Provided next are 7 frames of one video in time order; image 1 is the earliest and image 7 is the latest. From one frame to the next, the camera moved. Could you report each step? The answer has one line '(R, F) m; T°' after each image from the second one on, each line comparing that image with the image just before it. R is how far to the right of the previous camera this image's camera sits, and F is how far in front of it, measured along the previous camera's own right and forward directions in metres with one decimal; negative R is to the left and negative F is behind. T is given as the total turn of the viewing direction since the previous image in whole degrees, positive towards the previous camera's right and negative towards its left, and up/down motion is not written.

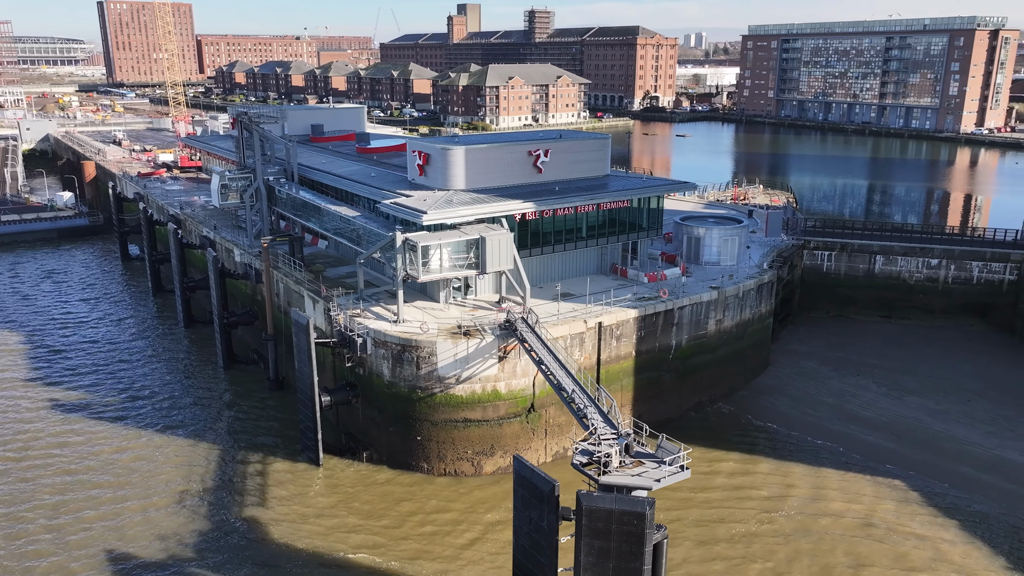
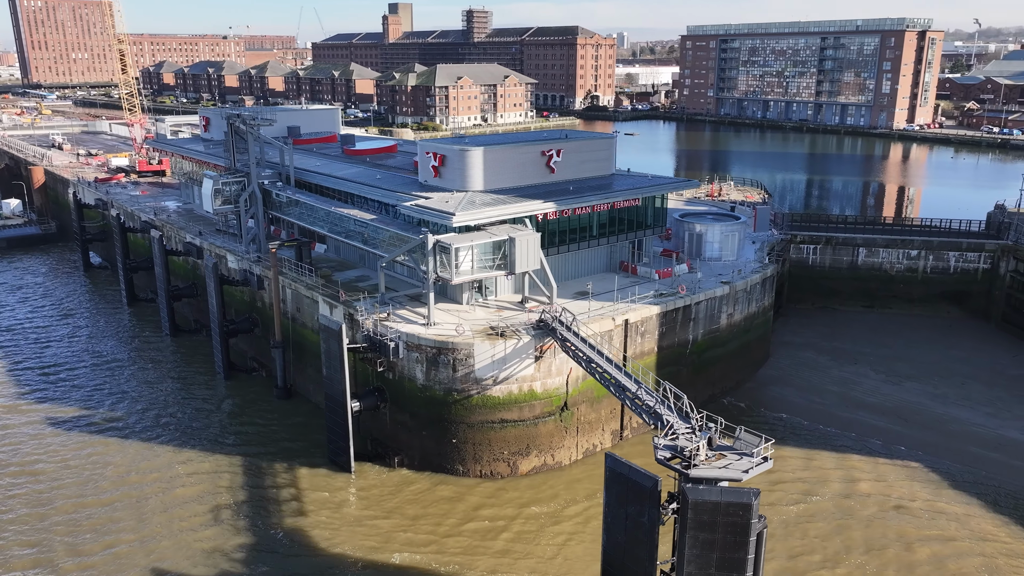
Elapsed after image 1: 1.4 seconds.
(-3.2, +0.1) m; +5°
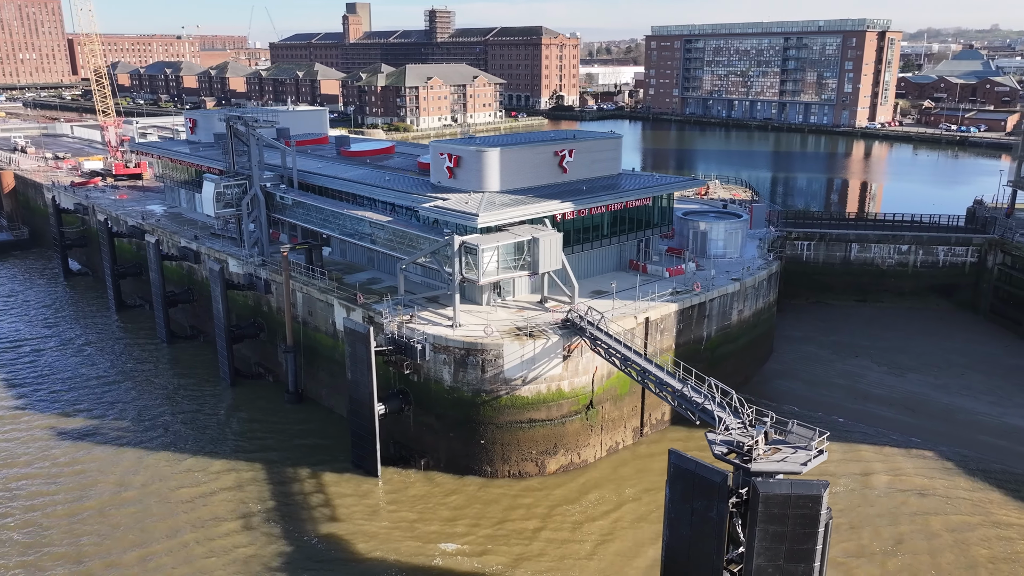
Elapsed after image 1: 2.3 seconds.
(-2.2, 0.0) m; +3°
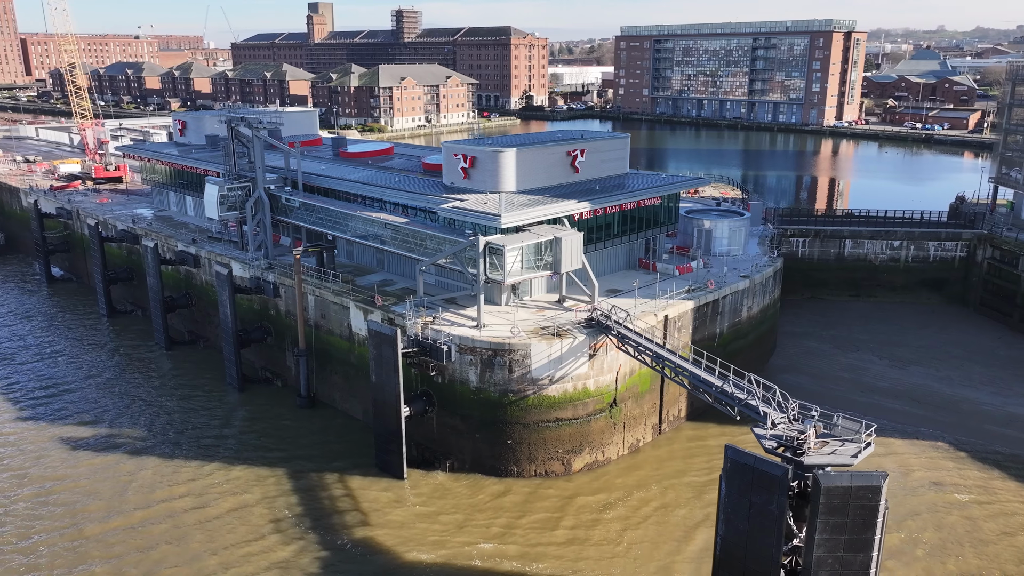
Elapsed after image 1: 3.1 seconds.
(-2.0, 0.0) m; +3°
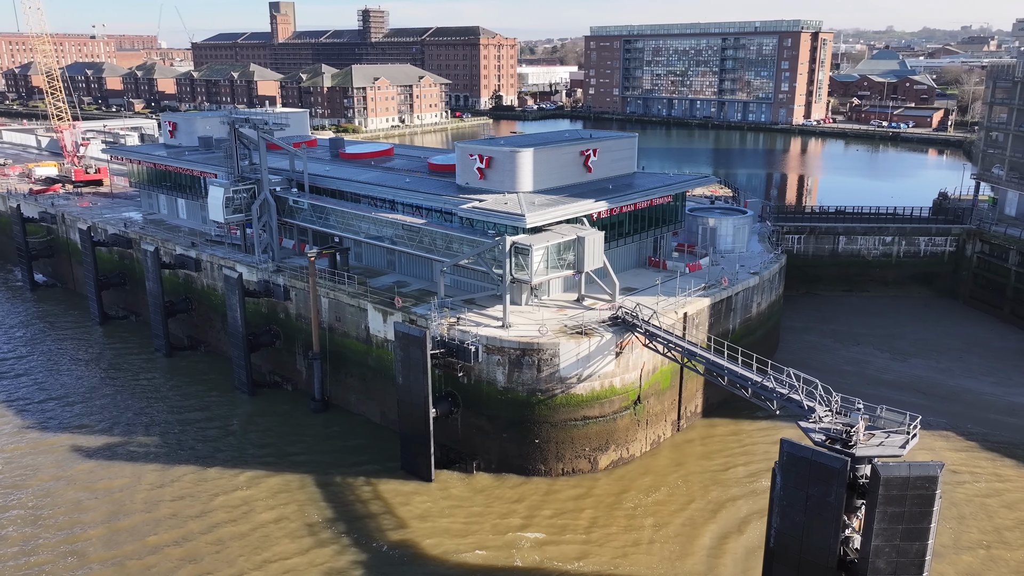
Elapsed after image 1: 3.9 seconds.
(-2.0, 0.0) m; +3°
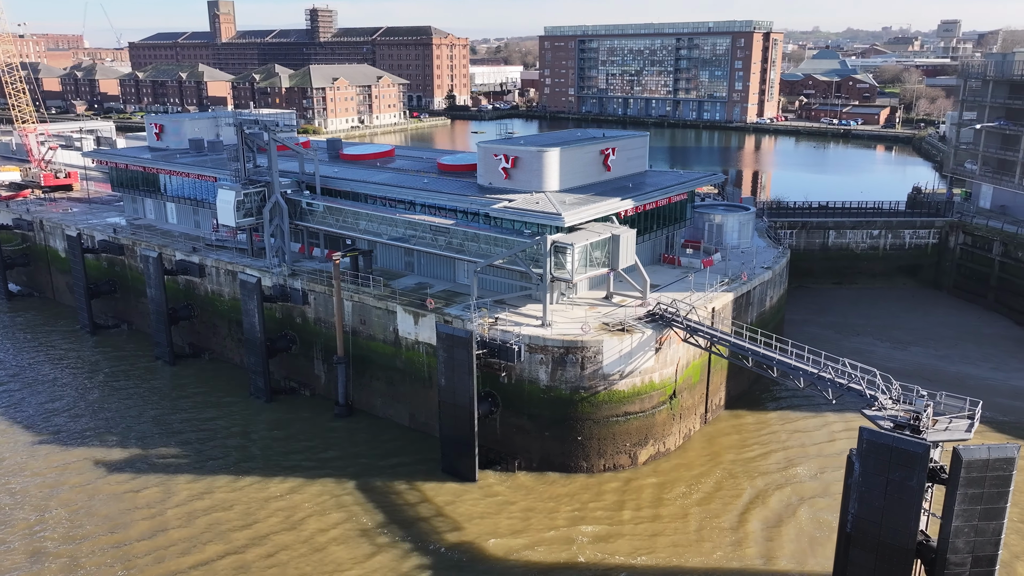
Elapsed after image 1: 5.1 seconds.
(-3.1, 0.0) m; +4°
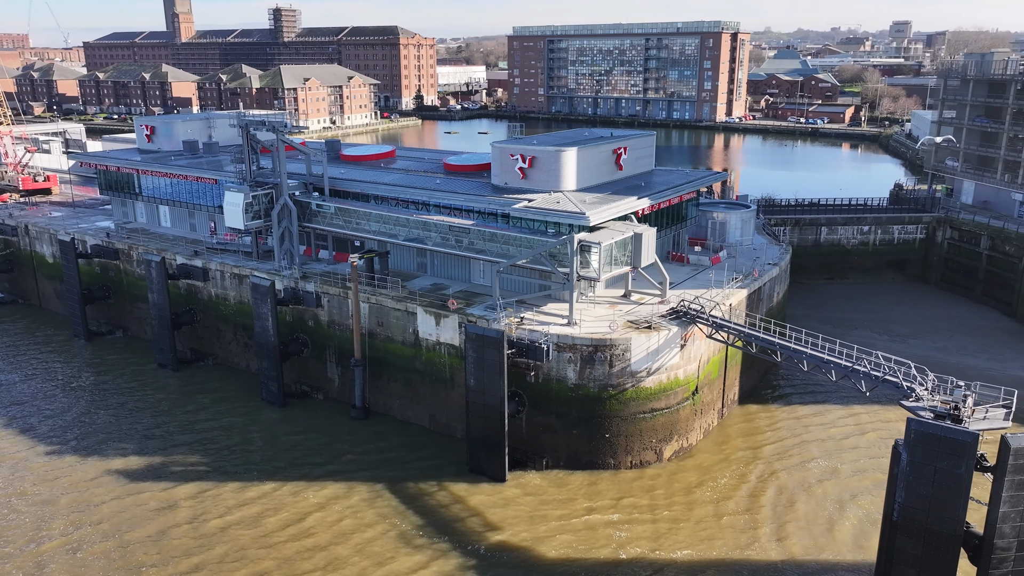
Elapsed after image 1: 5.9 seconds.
(-2.1, 0.0) m; +3°
